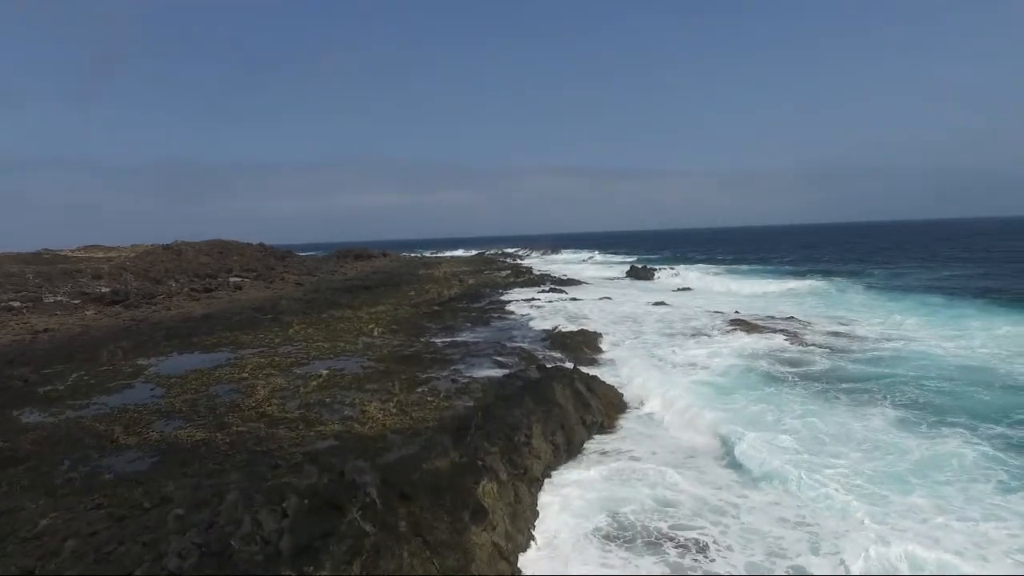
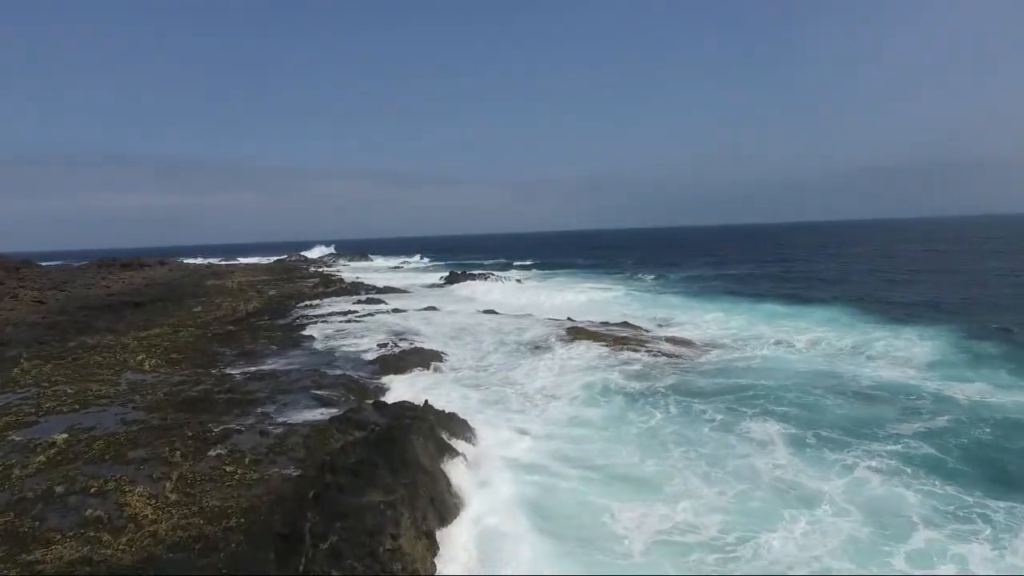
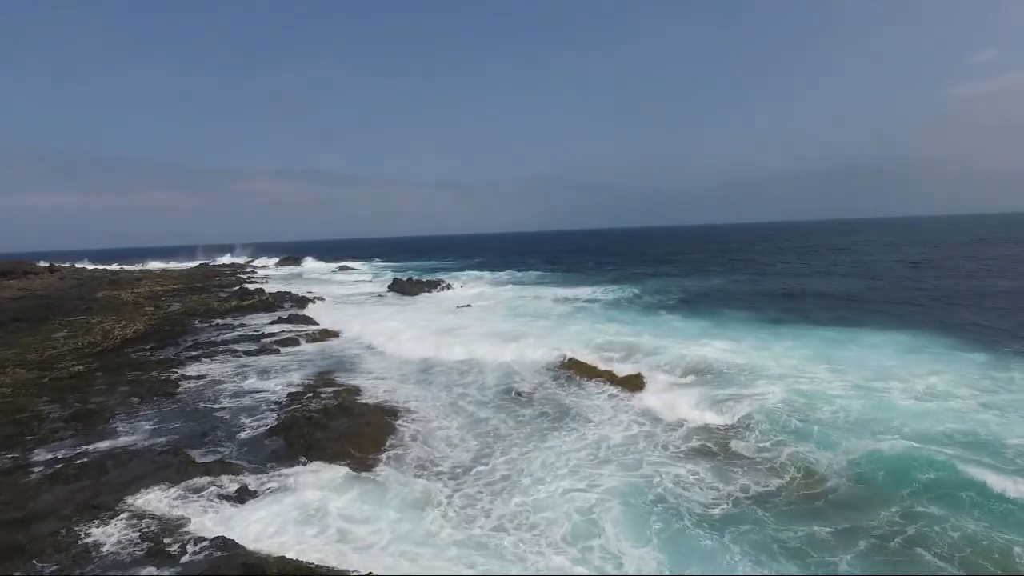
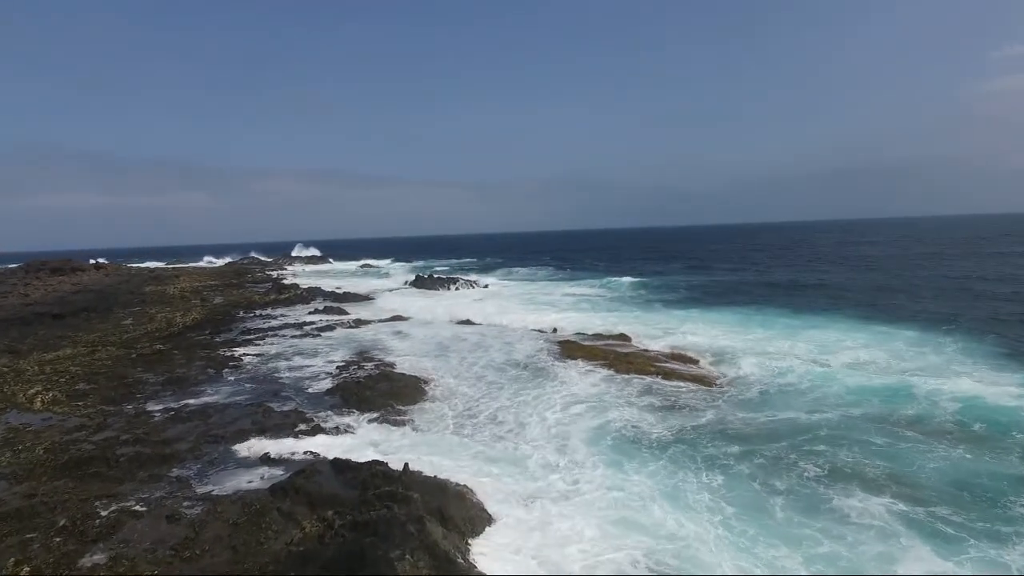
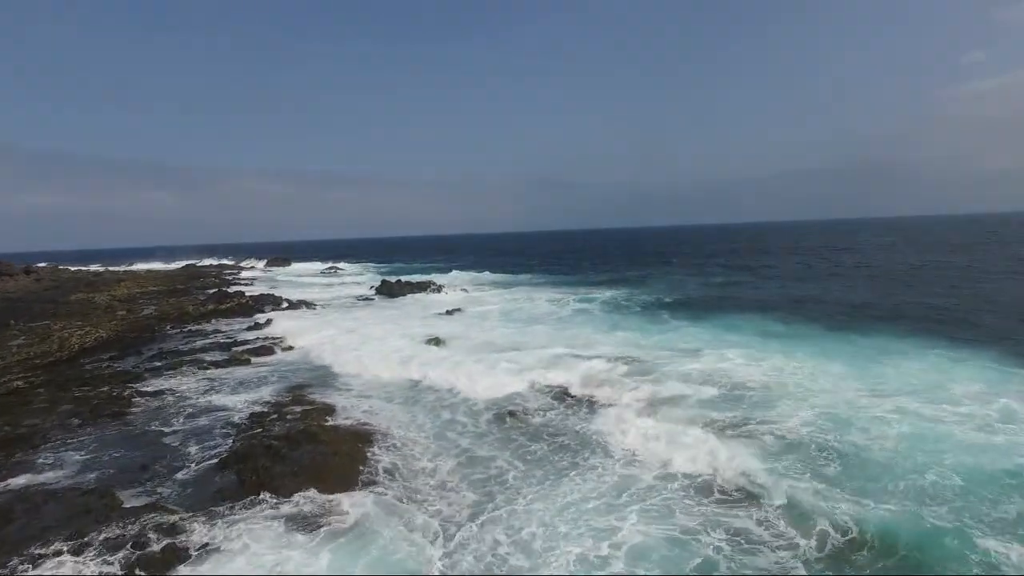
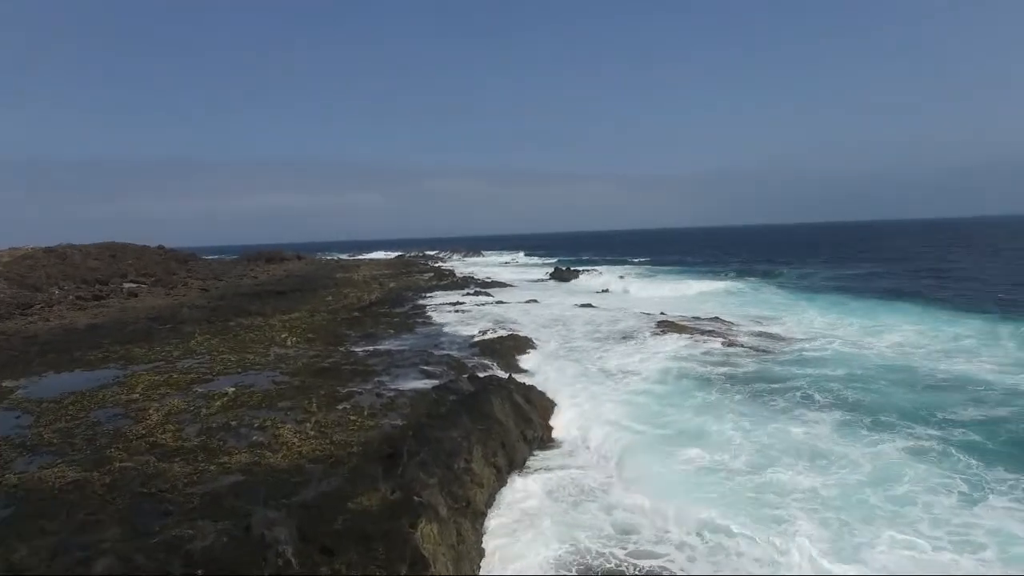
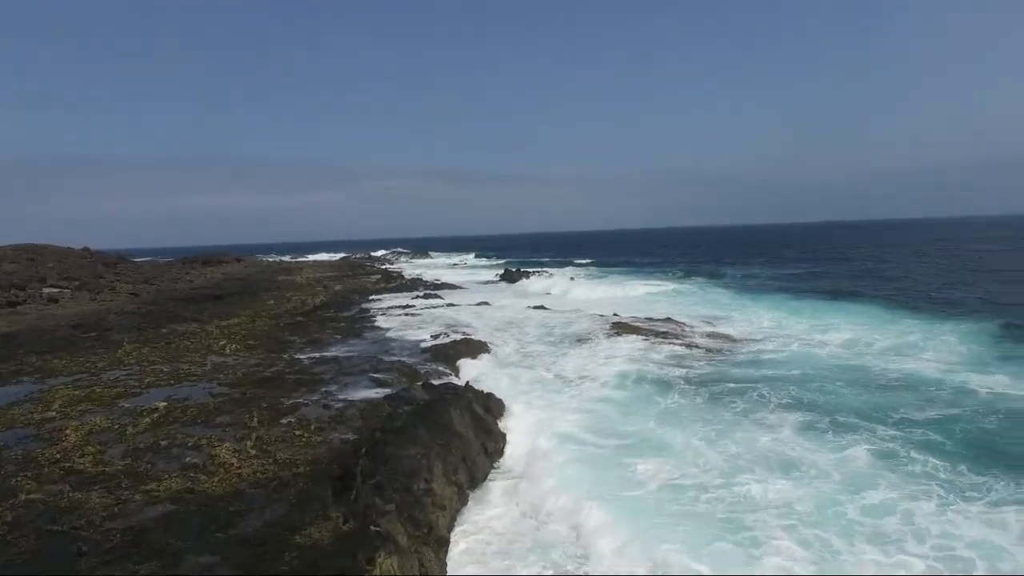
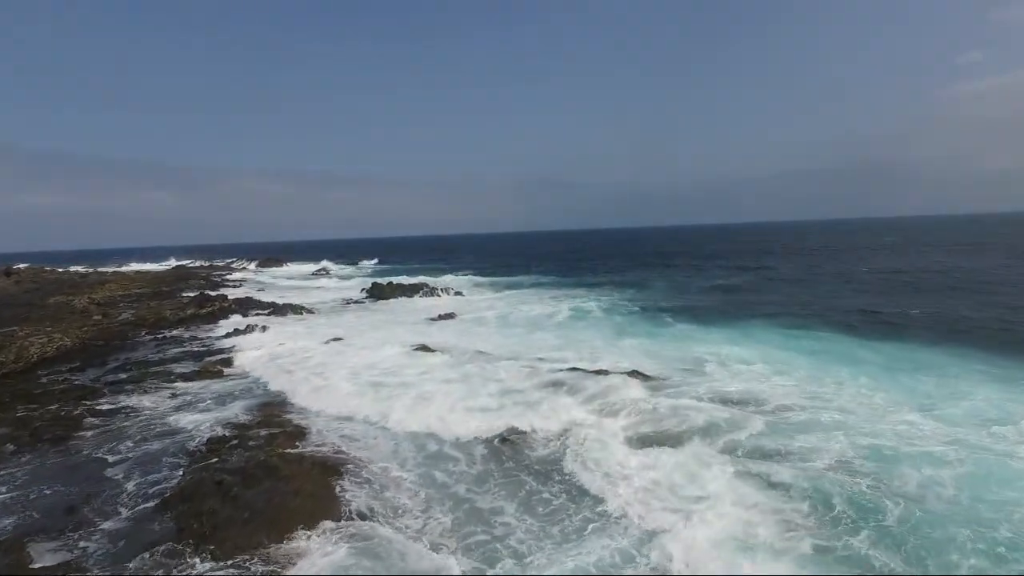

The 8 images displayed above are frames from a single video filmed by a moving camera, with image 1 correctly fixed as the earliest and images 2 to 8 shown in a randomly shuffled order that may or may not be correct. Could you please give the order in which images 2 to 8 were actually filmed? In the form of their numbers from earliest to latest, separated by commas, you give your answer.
6, 7, 2, 4, 3, 5, 8
